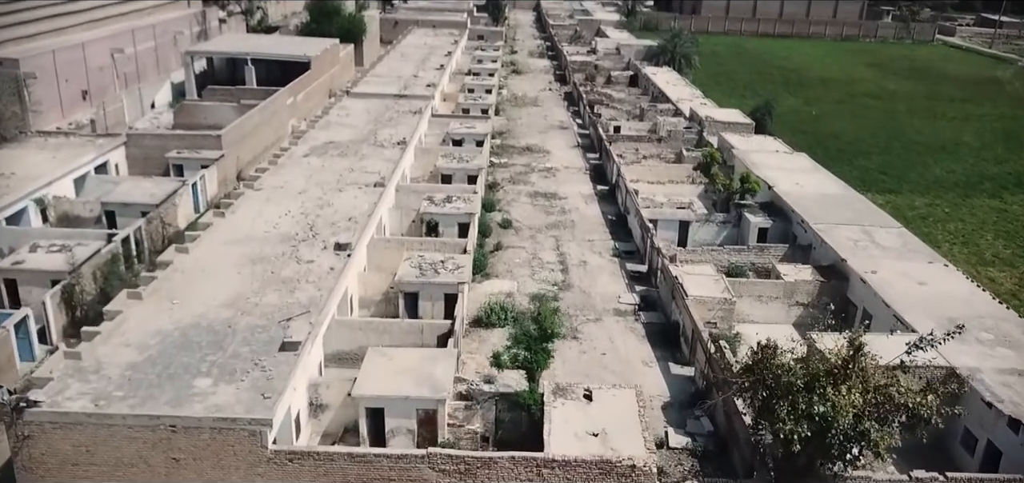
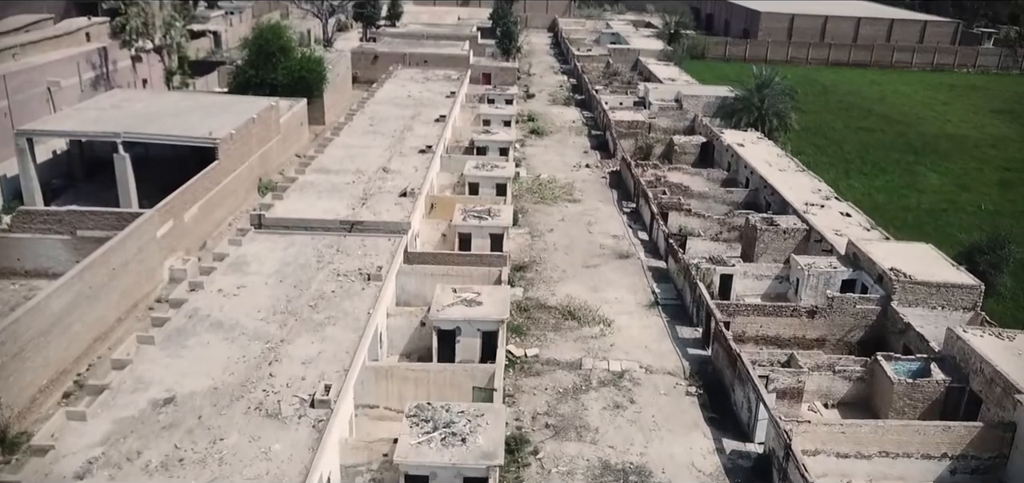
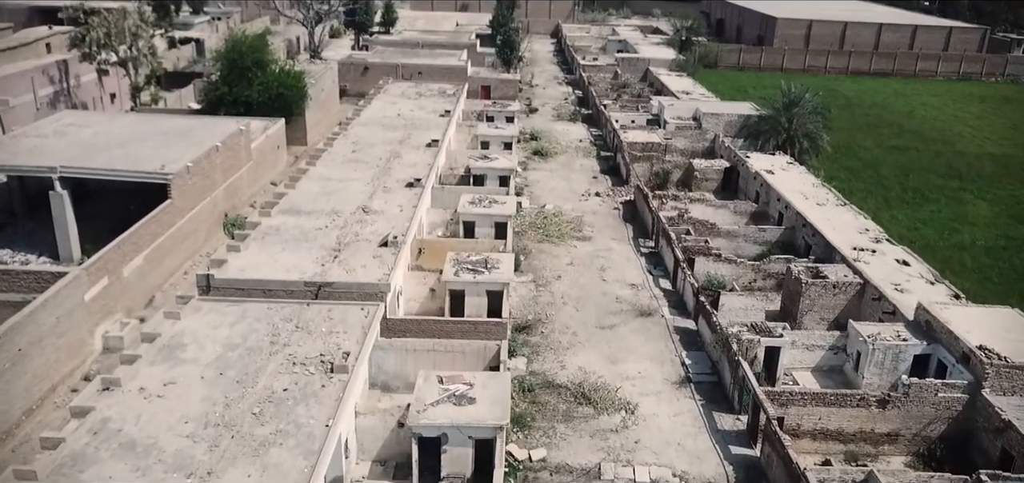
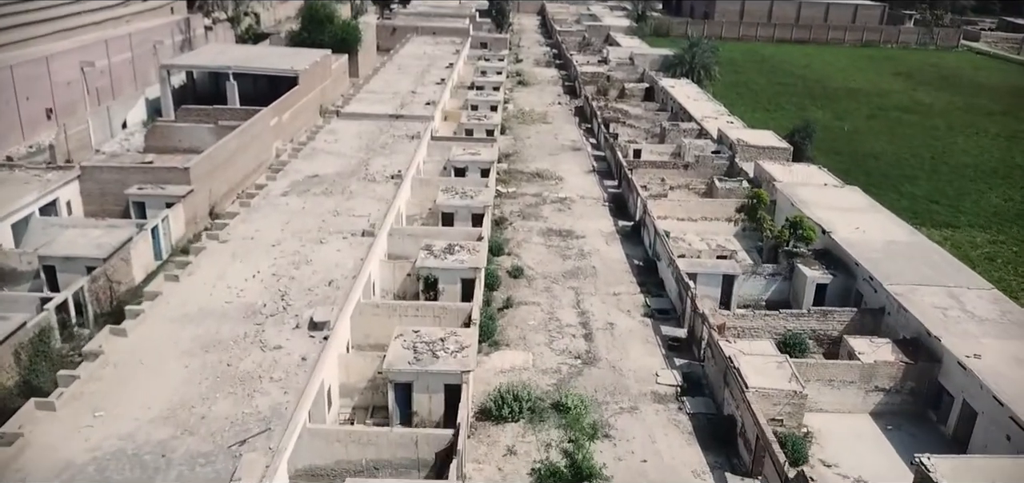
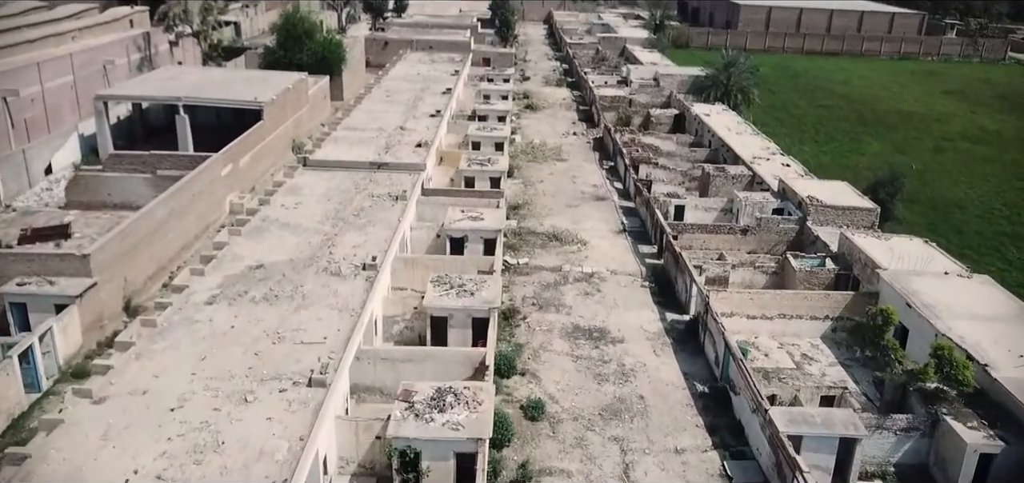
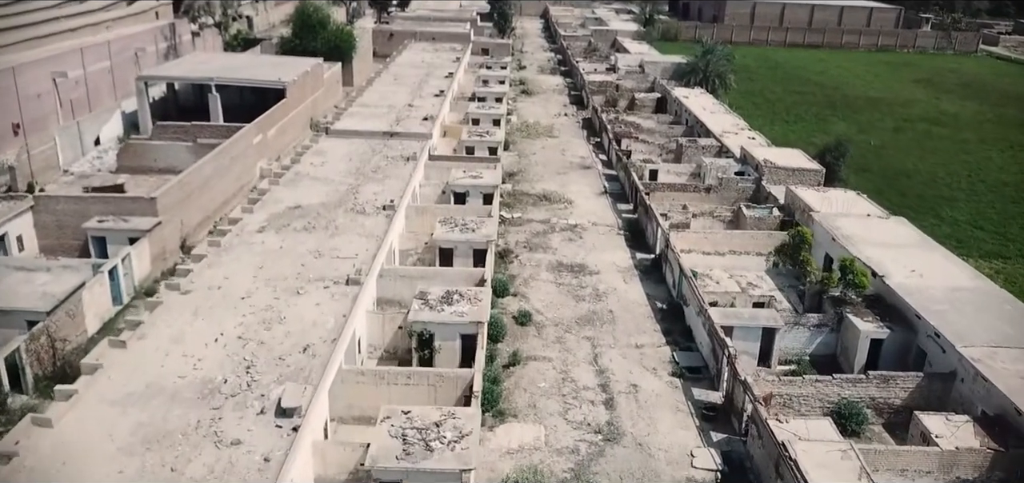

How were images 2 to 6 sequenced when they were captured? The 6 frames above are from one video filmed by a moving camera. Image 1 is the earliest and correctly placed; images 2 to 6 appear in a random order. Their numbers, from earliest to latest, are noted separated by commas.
4, 6, 5, 2, 3
